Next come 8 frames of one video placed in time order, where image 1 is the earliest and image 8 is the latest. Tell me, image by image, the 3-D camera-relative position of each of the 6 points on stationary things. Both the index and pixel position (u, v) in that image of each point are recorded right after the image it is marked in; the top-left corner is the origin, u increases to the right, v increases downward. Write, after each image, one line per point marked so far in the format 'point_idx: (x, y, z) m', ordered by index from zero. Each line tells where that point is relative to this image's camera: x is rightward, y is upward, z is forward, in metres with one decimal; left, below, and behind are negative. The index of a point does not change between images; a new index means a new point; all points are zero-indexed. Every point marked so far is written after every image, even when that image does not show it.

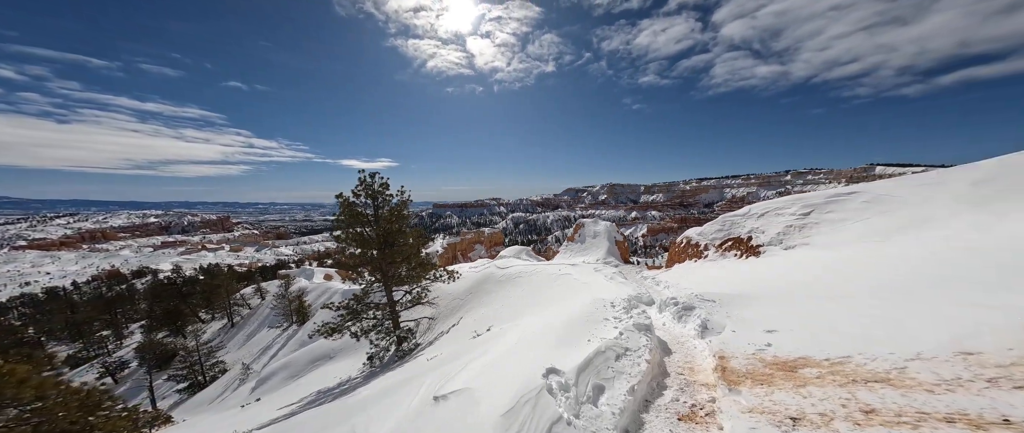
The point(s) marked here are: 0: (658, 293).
0: (+6.1, -3.2, +12.3) m
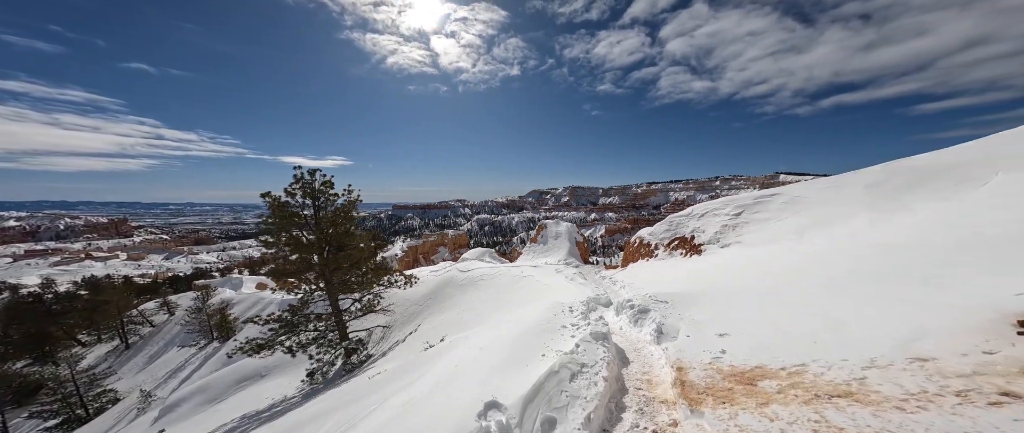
0: (+4.3, -3.2, +12.4) m
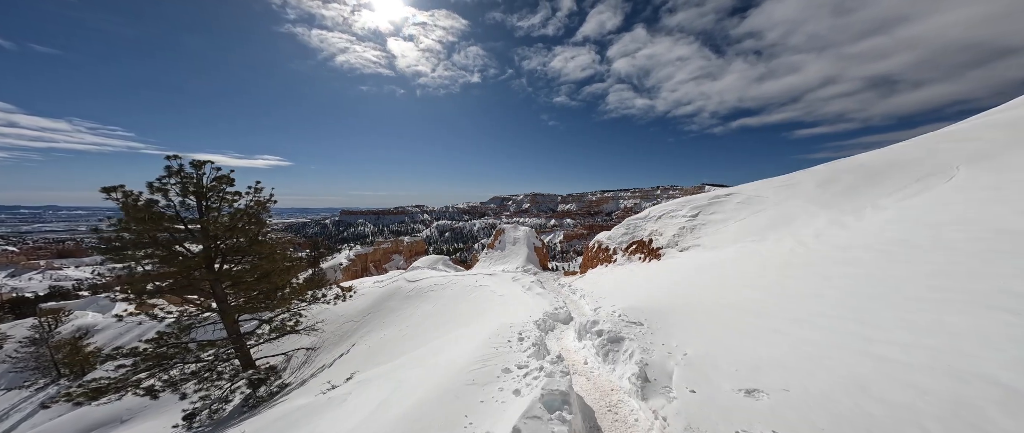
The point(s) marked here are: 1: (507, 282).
0: (+2.2, -3.2, +10.6) m
1: (-0.5, -4.2, +19.0) m
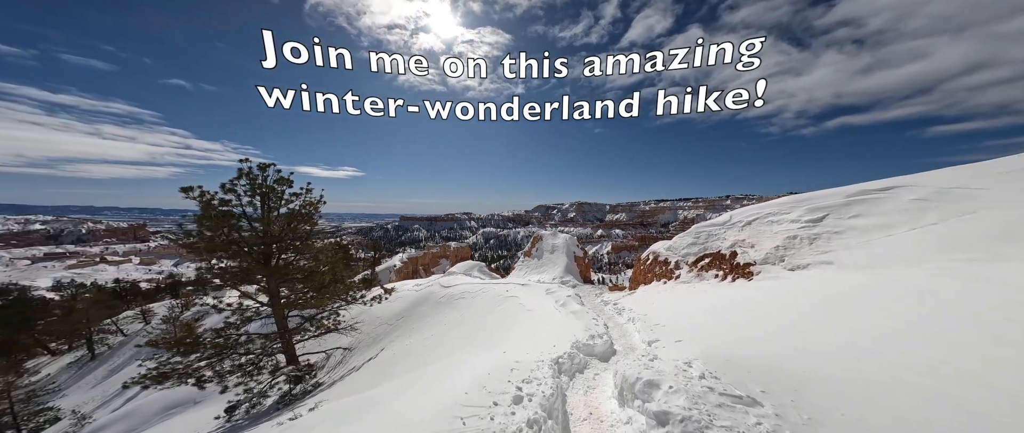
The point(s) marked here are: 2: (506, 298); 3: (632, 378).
0: (+2.9, -3.2, +7.9) m
1: (+1.5, -4.3, +16.6) m
2: (-0.3, -4.5, +16.9) m
3: (+1.5, -2.0, +3.8) m
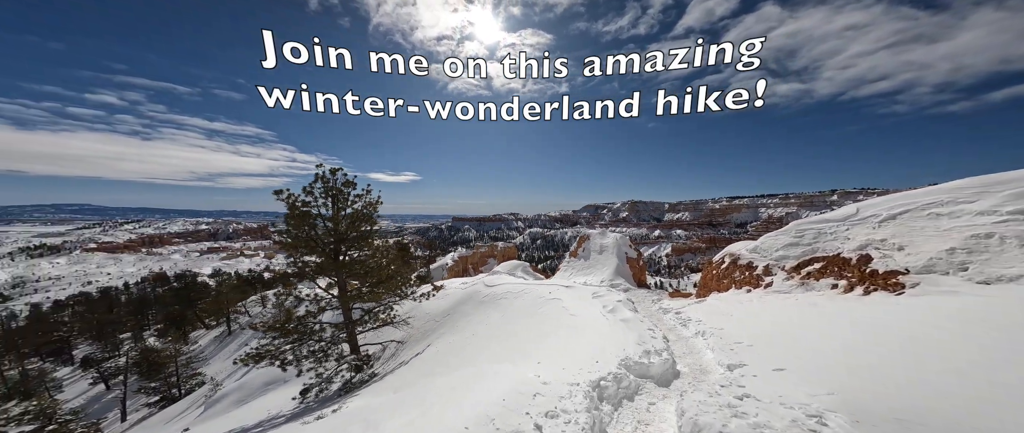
0: (+3.7, -2.9, +6.4) m
1: (+3.7, -4.1, +15.2) m
2: (+1.9, -4.3, +15.7) m
3: (+1.7, -1.7, +2.5) m
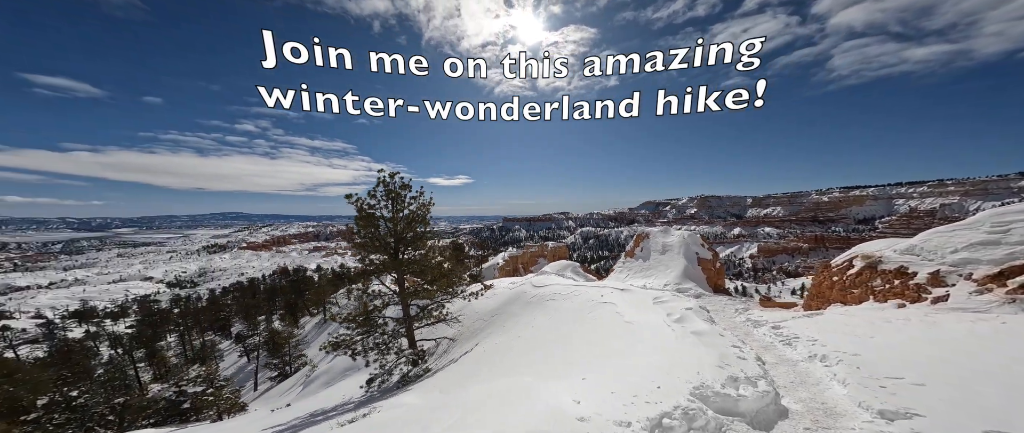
0: (+4.4, -2.7, +4.6) m
1: (+5.8, -3.8, +13.3) m
2: (+4.2, -4.1, +14.1) m
3: (+1.8, -1.5, +1.1) m
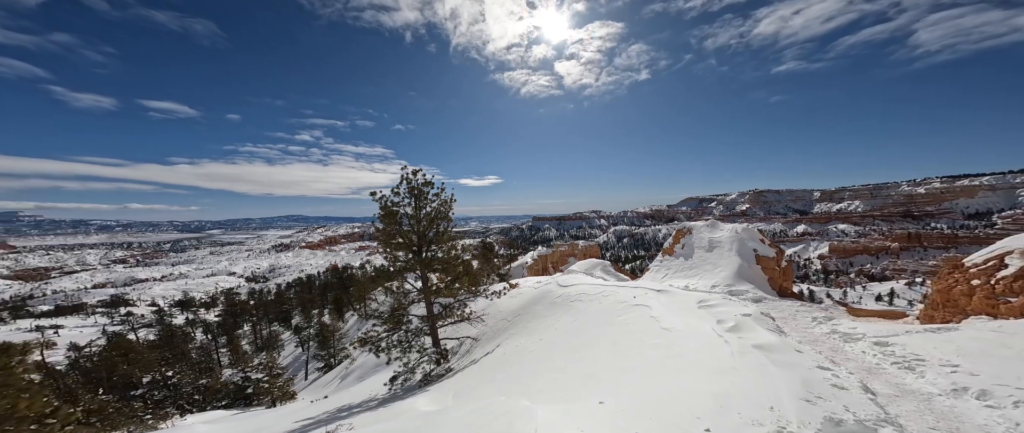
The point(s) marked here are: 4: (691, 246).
0: (+4.0, -2.1, +2.6) m
1: (+6.4, -3.3, +11.1) m
2: (+4.9, -3.6, +12.1) m
3: (+1.1, -1.0, -0.6) m
4: (+10.8, -1.8, +18.5) m
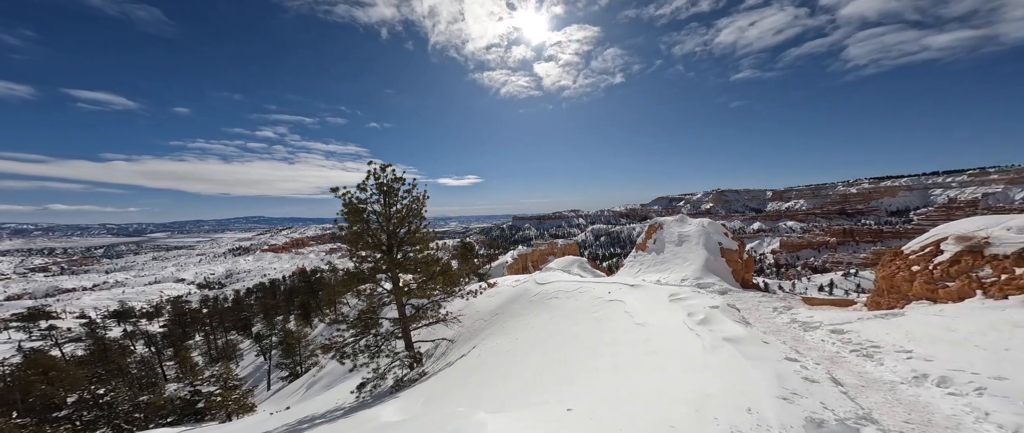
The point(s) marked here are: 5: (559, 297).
0: (+3.6, -1.9, +2.4) m
1: (+5.2, -3.1, +11.1) m
2: (+3.6, -3.4, +12.0) m
3: (+0.9, -0.8, -1.0) m
4: (+9.0, -1.5, +18.8) m
5: (+2.5, -5.2, +19.5) m
